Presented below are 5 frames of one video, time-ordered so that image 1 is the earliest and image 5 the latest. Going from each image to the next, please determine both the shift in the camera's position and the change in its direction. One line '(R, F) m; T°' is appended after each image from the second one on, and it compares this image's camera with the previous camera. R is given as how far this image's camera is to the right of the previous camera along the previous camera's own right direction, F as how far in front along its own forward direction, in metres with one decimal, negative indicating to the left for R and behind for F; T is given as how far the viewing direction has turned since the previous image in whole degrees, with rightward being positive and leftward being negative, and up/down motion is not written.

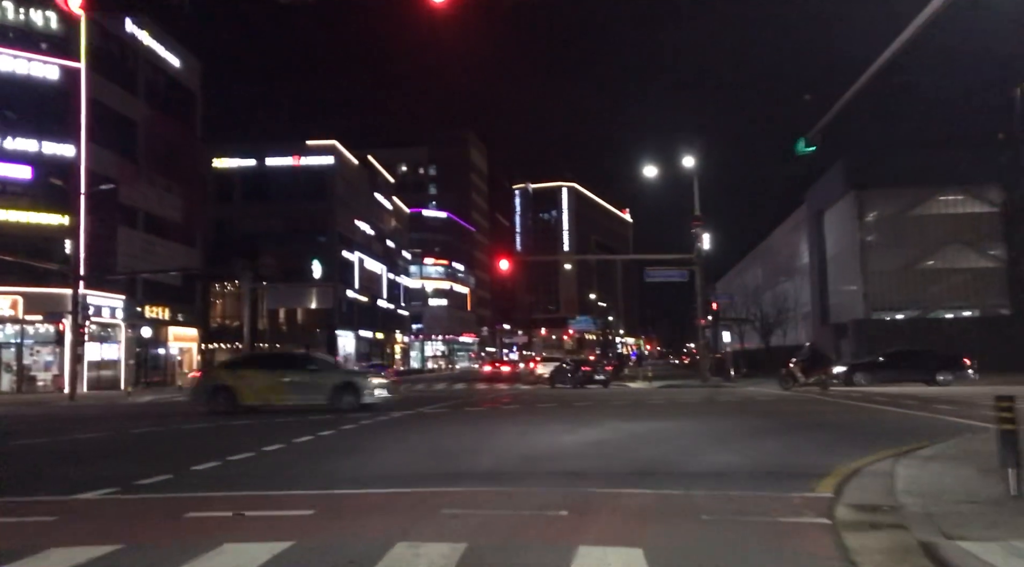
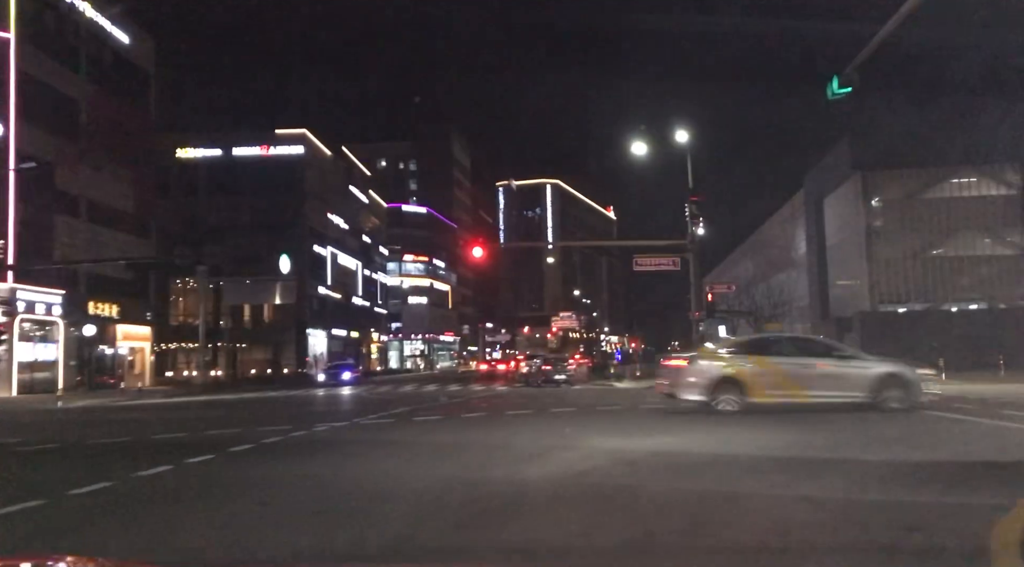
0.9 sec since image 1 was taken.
(+0.4, +3.8) m; +1°
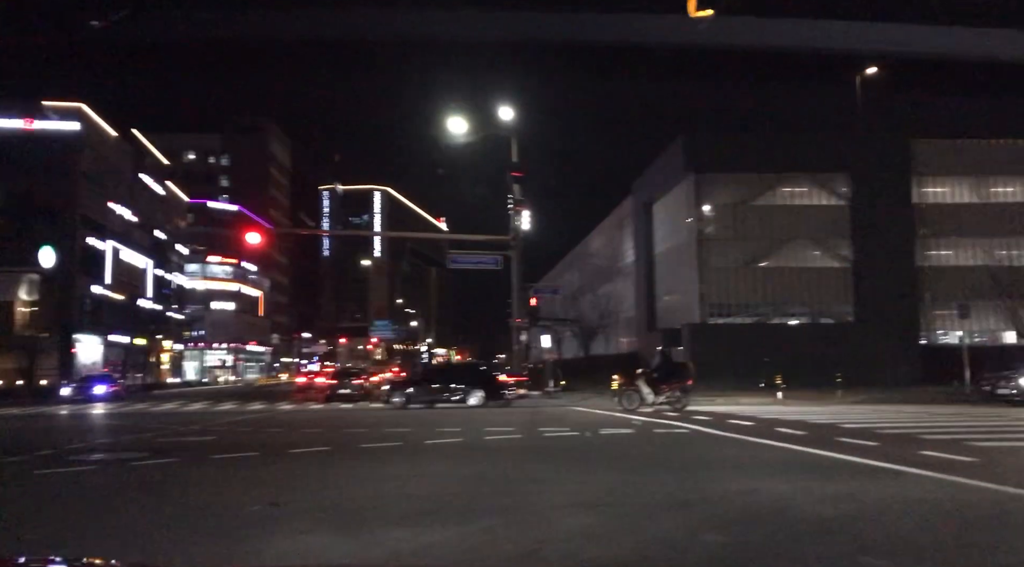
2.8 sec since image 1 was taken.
(+1.4, +5.3) m; +11°
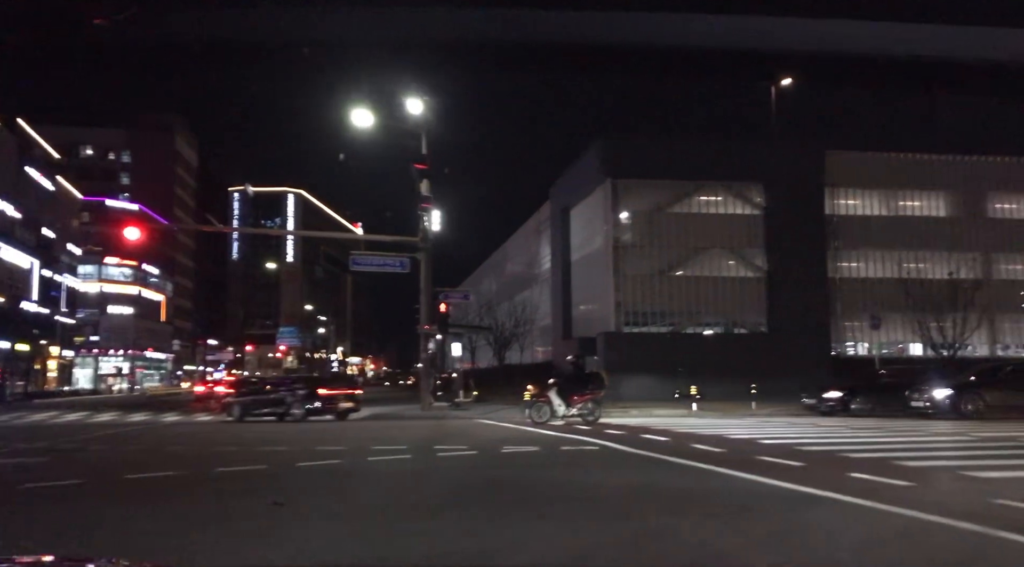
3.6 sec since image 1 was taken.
(+0.4, +1.5) m; +5°
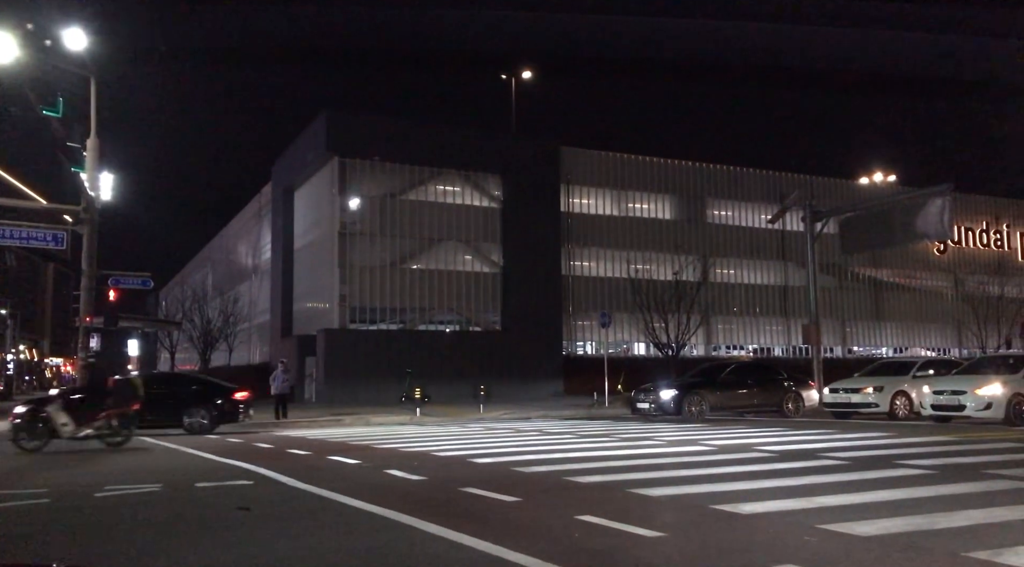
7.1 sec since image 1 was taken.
(+1.3, +3.4) m; +17°
